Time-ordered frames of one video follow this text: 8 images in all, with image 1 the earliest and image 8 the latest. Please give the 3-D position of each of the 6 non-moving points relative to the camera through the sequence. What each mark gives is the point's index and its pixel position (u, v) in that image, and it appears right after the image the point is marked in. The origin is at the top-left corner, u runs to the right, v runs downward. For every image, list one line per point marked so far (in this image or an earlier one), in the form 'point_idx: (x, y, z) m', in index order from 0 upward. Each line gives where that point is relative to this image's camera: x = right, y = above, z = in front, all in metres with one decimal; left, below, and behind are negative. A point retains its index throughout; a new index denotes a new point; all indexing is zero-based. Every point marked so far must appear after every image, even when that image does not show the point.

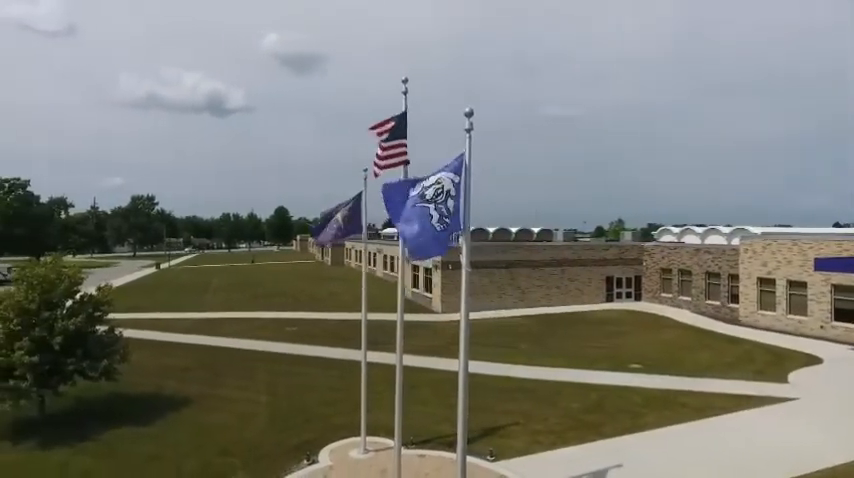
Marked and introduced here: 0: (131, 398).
0: (-9.8, -5.2, +17.4) m
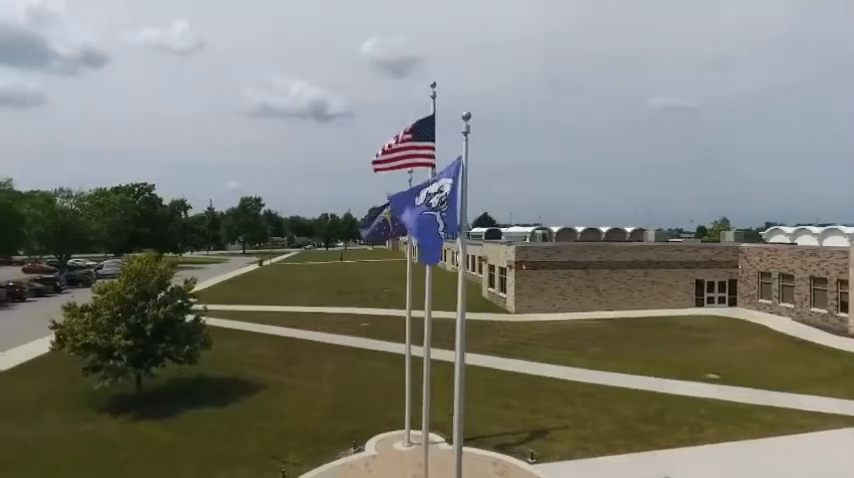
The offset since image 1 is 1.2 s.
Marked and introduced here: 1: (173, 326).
0: (-7.8, -5.2, +19.2) m
1: (-8.3, -2.9, +17.4) m
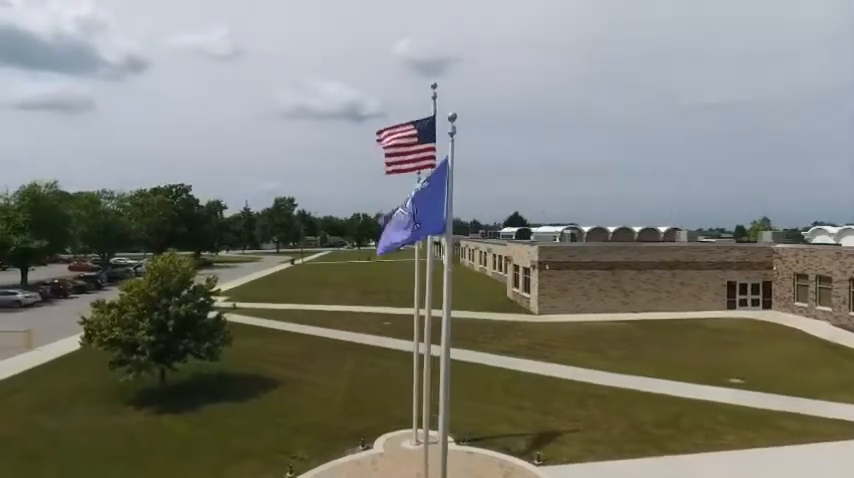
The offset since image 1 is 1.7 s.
0: (-7.2, -5.2, +19.8) m
1: (-7.9, -2.9, +17.9) m
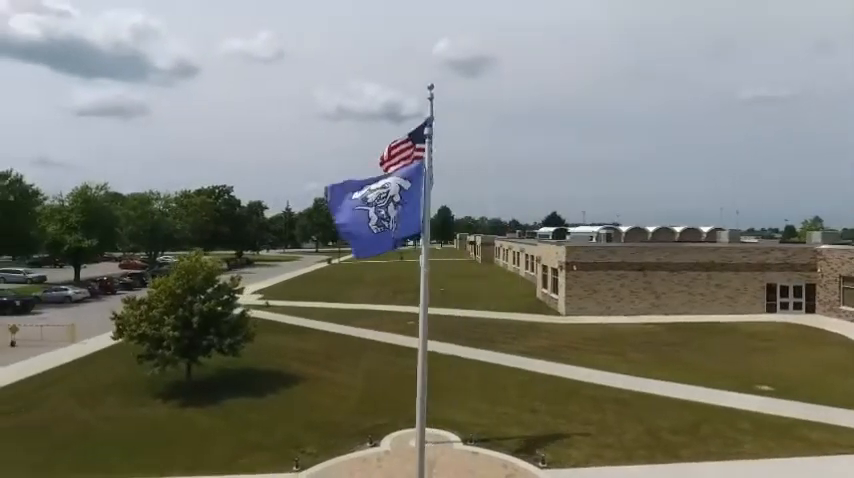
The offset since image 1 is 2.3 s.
0: (-6.6, -5.2, +20.3) m
1: (-7.4, -2.8, +18.6) m
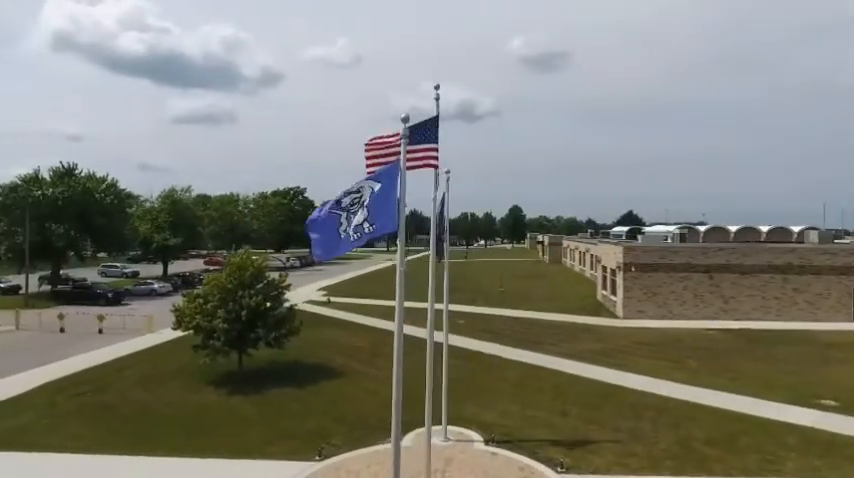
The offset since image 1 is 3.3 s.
0: (-5.0, -5.1, +21.3) m
1: (-6.0, -2.8, +19.6) m
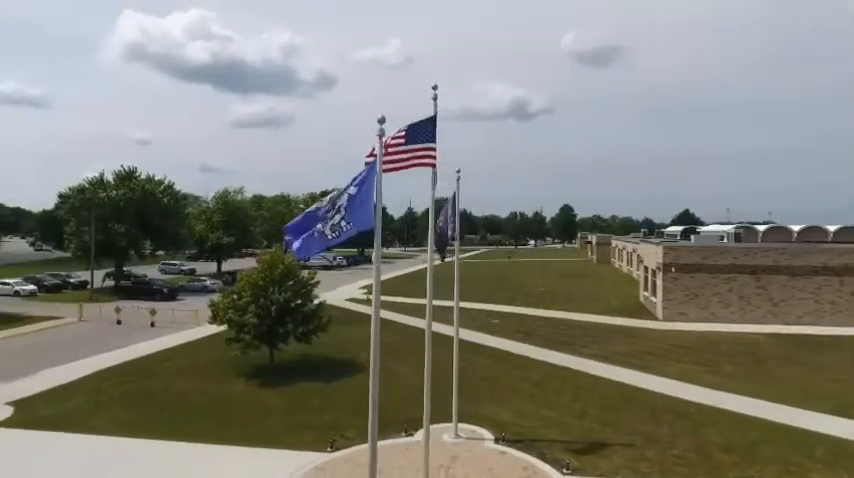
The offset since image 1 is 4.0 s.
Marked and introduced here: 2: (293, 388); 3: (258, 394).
0: (-3.9, -5.0, +21.9) m
1: (-5.1, -2.7, +20.4) m
2: (-4.8, -5.3, +19.0) m
3: (-5.9, -5.5, +18.6) m
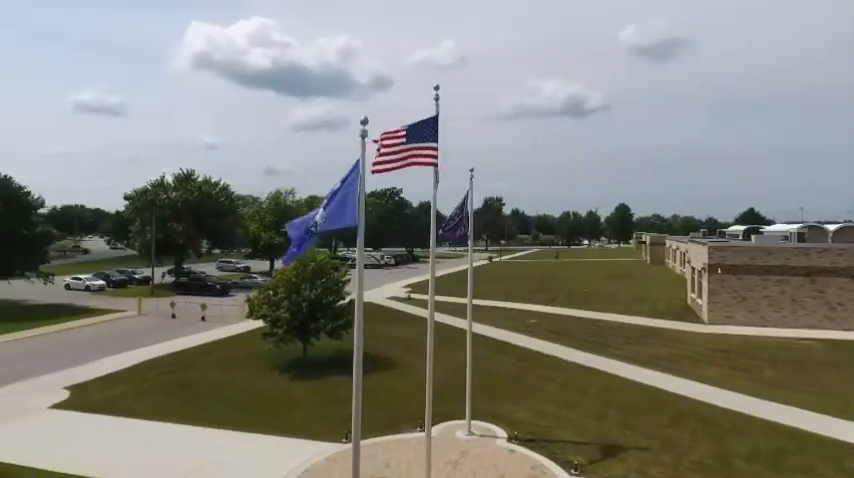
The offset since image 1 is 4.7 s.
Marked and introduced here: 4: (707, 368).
0: (-2.7, -5.0, +22.4) m
1: (-4.1, -2.7, +21.0) m
2: (-3.9, -5.3, +19.6) m
3: (-5.0, -5.4, +19.3) m
4: (+10.4, -4.8, +19.6) m
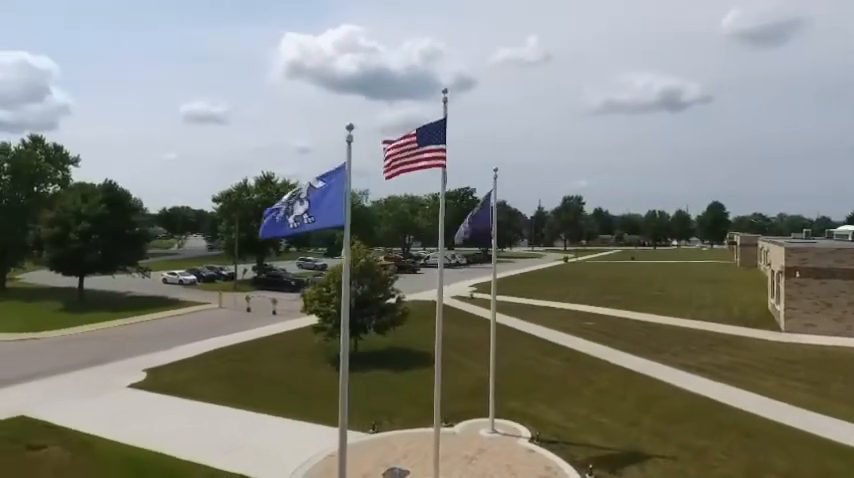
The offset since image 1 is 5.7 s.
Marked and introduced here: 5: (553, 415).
0: (-0.8, -5.0, +23.0) m
1: (-2.3, -2.6, +21.8) m
2: (-2.3, -5.3, +20.4) m
3: (-3.5, -5.4, +20.3) m
4: (+11.8, -4.8, +18.2) m
5: (+3.7, -5.1, +15.3) m
